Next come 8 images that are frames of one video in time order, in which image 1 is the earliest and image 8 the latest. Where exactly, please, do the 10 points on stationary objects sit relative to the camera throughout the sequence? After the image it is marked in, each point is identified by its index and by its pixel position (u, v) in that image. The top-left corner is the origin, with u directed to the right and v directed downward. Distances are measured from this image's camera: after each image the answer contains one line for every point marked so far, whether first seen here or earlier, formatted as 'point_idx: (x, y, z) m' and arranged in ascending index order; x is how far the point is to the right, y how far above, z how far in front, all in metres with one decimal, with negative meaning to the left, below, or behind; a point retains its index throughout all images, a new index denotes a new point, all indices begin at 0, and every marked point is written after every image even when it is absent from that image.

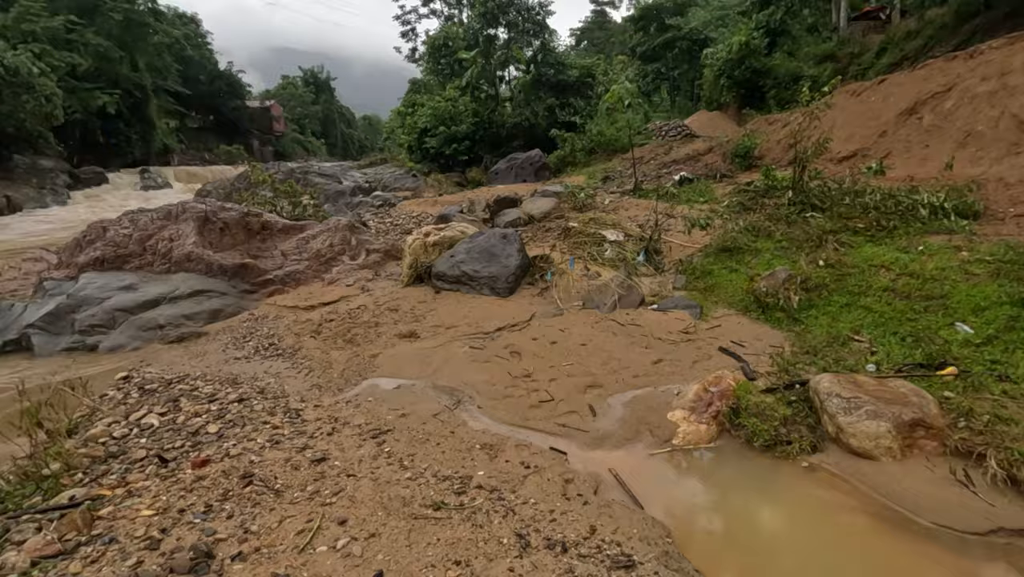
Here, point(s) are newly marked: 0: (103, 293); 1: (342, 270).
0: (-4.6, -0.1, +5.9) m
1: (-2.4, +0.3, +7.4) m
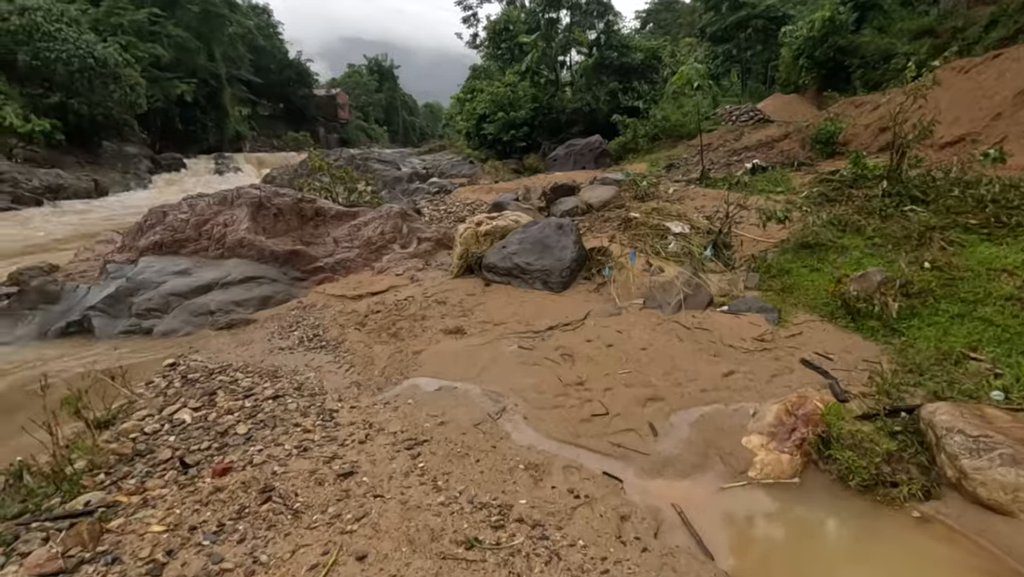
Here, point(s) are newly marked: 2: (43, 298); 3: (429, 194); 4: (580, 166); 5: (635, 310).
0: (-4.0, +0.1, +6.0) m
1: (-1.6, +0.4, +7.2) m
2: (-5.1, -0.1, +5.7) m
3: (-2.2, +2.6, +14.5) m
4: (+1.9, +3.4, +14.7) m
5: (+1.2, -0.2, +5.1) m
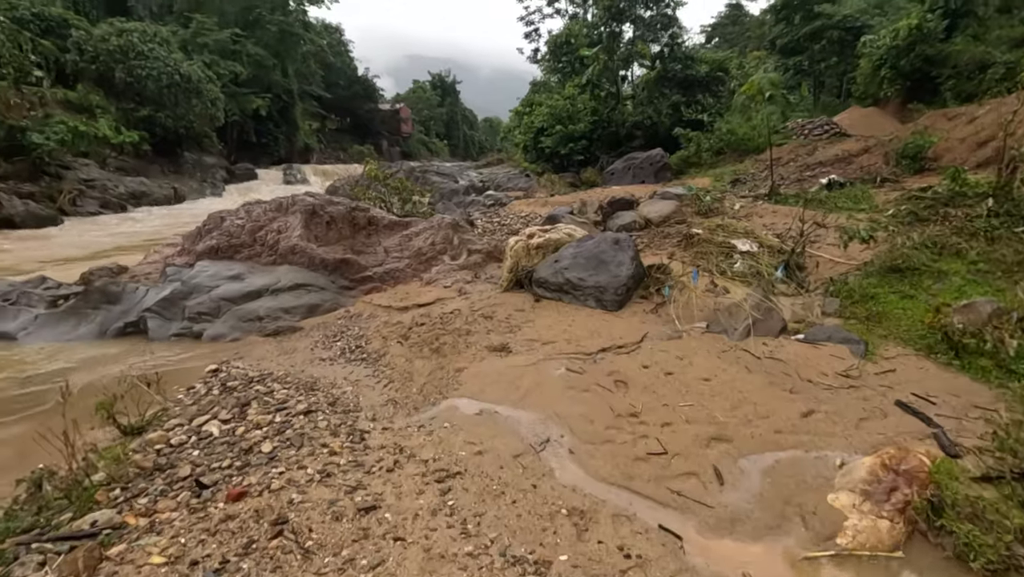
0: (-3.4, +0.1, +6.1) m
1: (-0.9, +0.2, +7.1) m
2: (-4.5, -0.1, +5.9) m
3: (-0.8, +2.2, +14.4) m
4: (+3.4, +2.9, +14.3) m
5: (+1.6, -0.4, +4.6) m
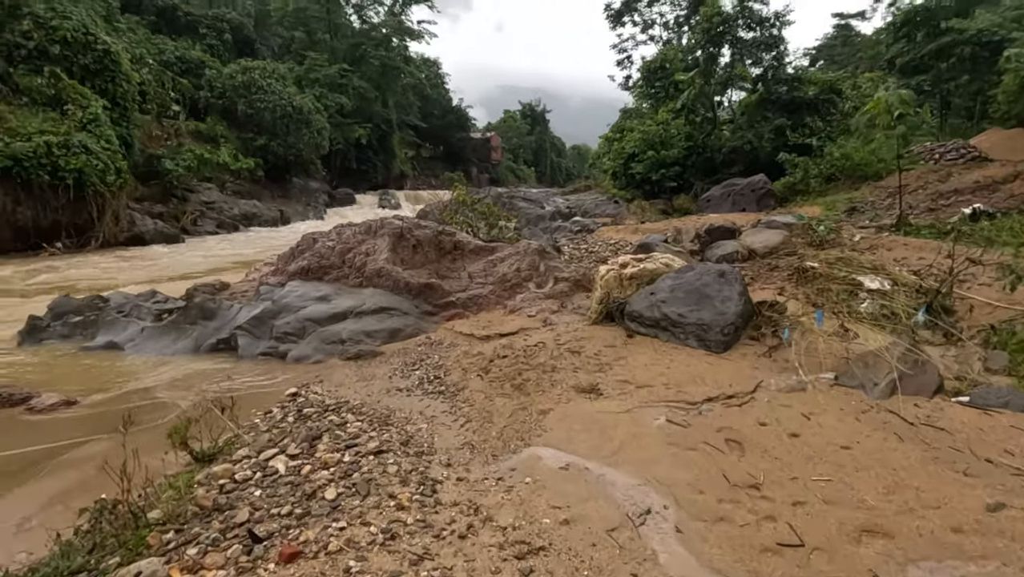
0: (-2.4, -0.2, +6.1) m
1: (+0.2, -0.1, +6.7) m
2: (-3.6, -0.3, +6.1) m
3: (+1.6, +1.5, +14.1) m
4: (+5.6, +2.0, +13.3) m
5: (+2.3, -0.7, +3.9) m
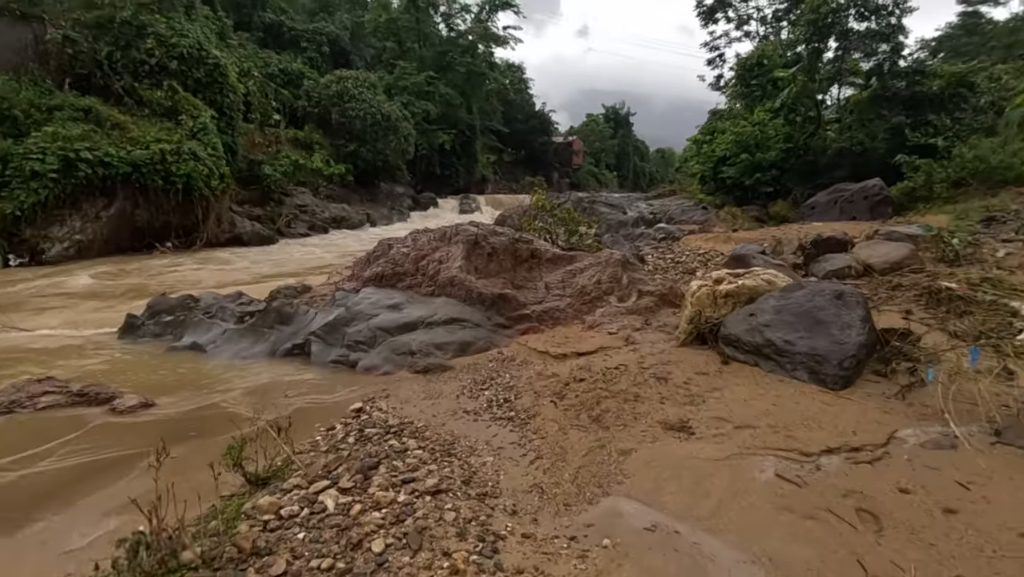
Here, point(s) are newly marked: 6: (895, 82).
0: (-1.6, -0.2, +6.0) m
1: (+1.1, -0.3, +6.2) m
2: (-2.7, -0.3, +6.2) m
3: (+3.6, +1.2, +13.3) m
4: (+7.5, +1.6, +11.9) m
5: (+2.8, -0.9, +3.1) m
6: (+12.0, +6.5, +16.7) m
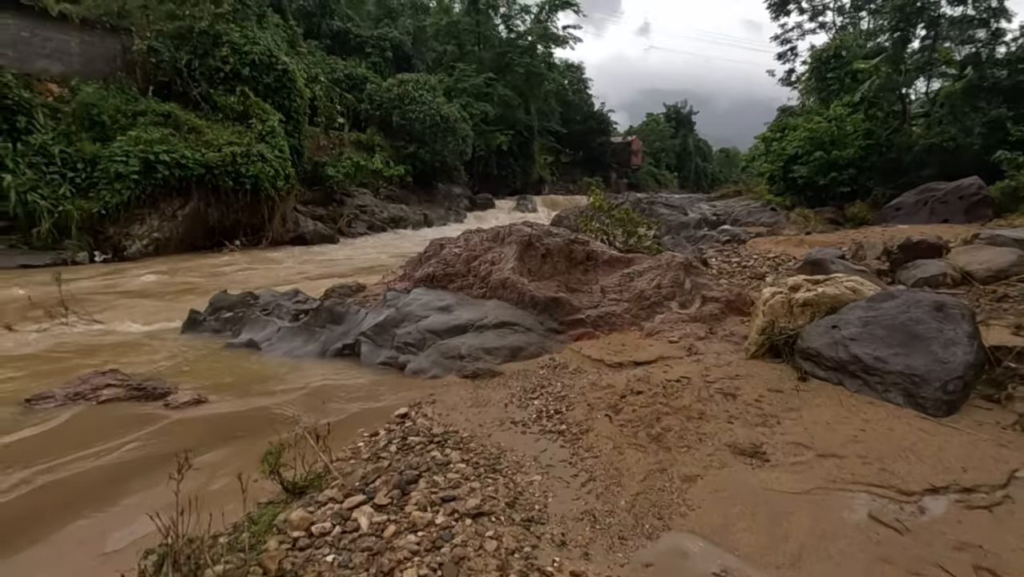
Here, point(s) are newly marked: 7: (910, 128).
0: (-1.0, -0.2, +5.9) m
1: (+1.7, -0.3, +5.8) m
2: (-2.1, -0.3, +6.2) m
3: (+4.9, +1.1, +12.6) m
4: (+8.7, +1.4, +10.9) m
5: (+3.0, -1.0, +2.6) m
6: (+13.7, +6.2, +15.2) m
7: (+12.0, +4.8, +16.1) m
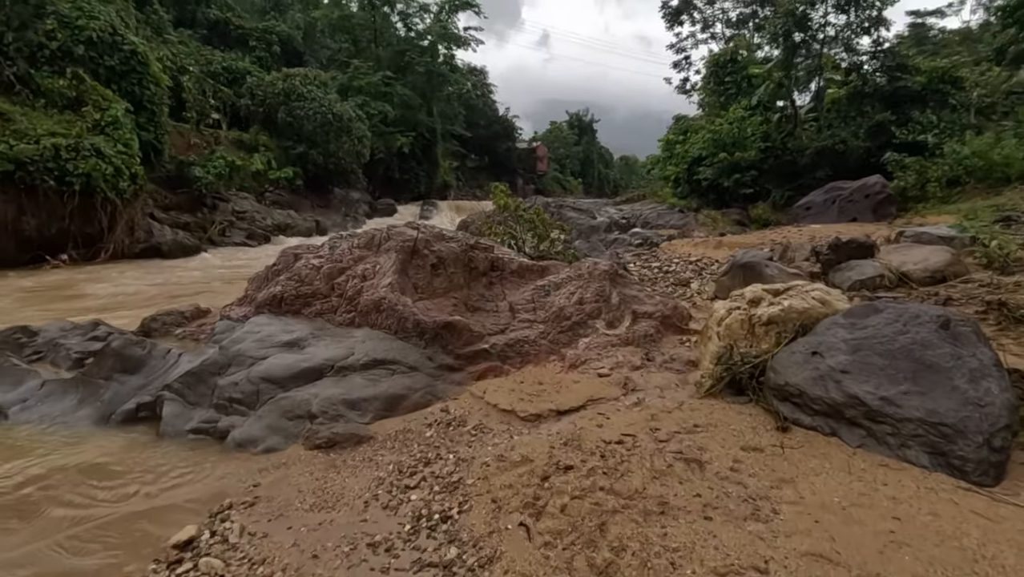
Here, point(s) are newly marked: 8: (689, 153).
0: (-1.9, -0.5, +4.2) m
1: (+0.7, -0.5, +4.6) m
2: (-3.1, -0.6, +4.3) m
3: (+2.7, +0.9, +11.8) m
4: (+6.7, +1.4, +10.7) m
5: (+2.6, -1.0, +1.6) m
6: (+10.8, +6.3, +15.8) m
7: (+9.0, +4.9, +16.5) m
8: (+6.1, +4.6, +18.3) m
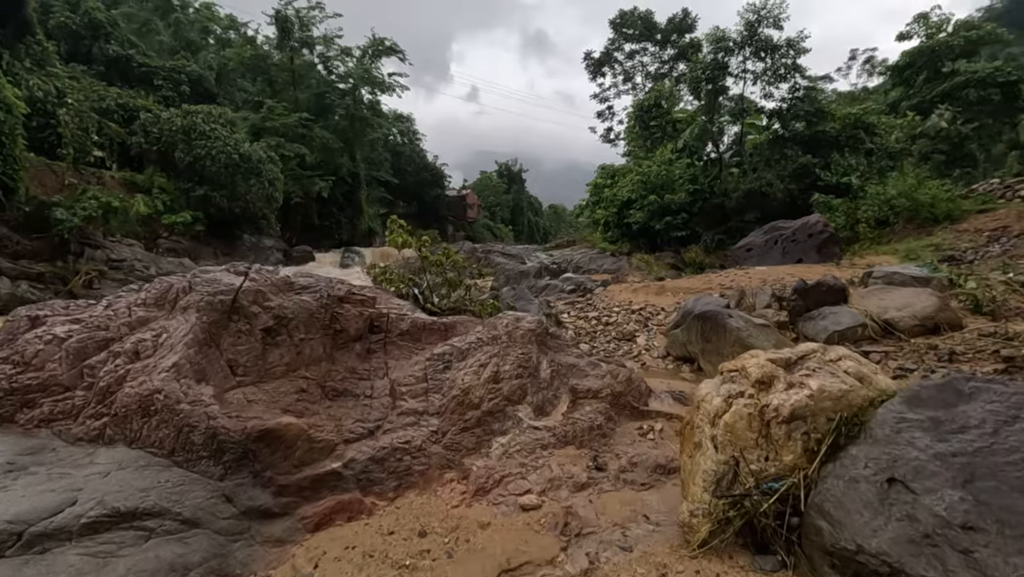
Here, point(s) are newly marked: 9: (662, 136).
0: (-2.6, -0.9, +2.2) m
1: (0.0, -0.9, +3.0) m
2: (-3.7, -1.0, +2.2) m
3: (+1.1, -0.1, +10.5) m
4: (+5.2, +0.6, +9.9) m
5: (+2.2, -1.2, +0.2) m
6: (+8.5, +5.0, +15.9) m
7: (+6.7, +3.5, +16.2) m
8: (+3.5, +3.1, +17.6) m
9: (+5.6, +5.7, +20.0) m
